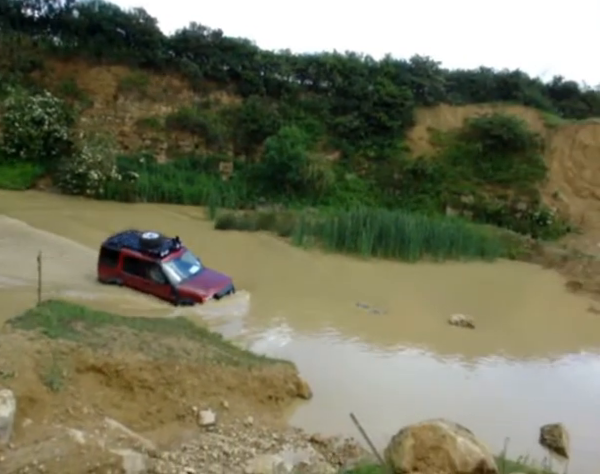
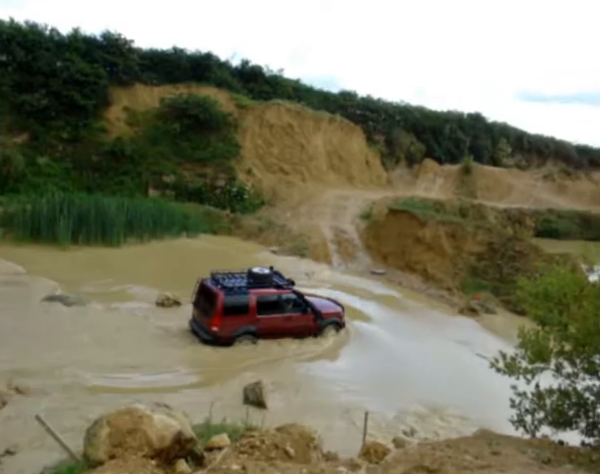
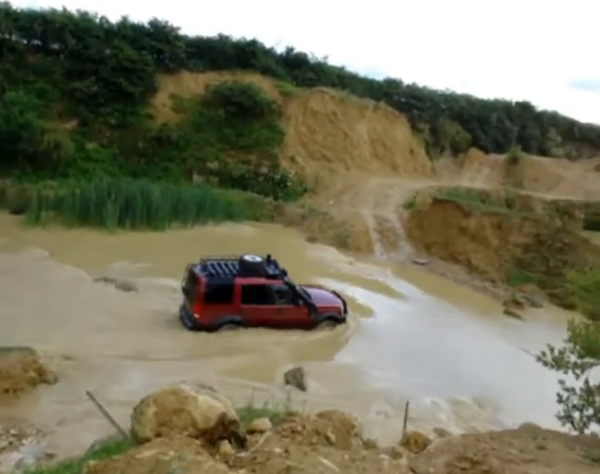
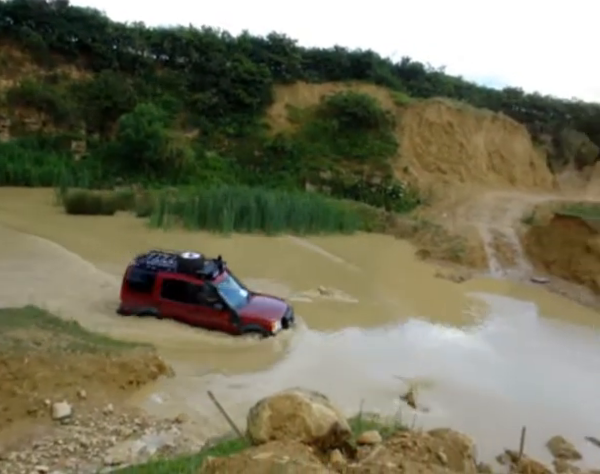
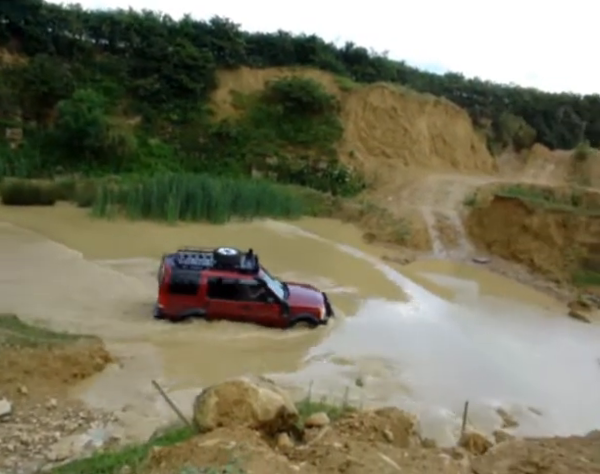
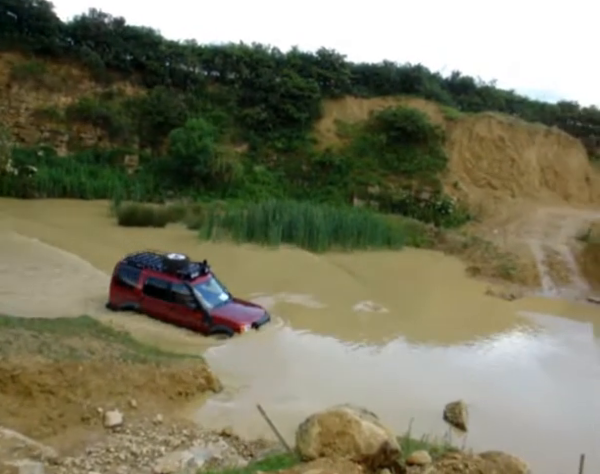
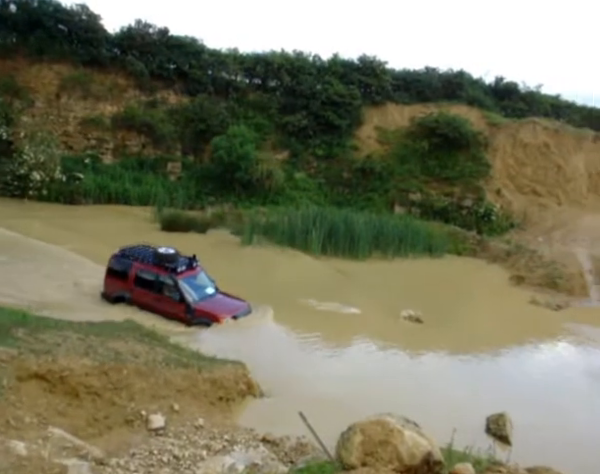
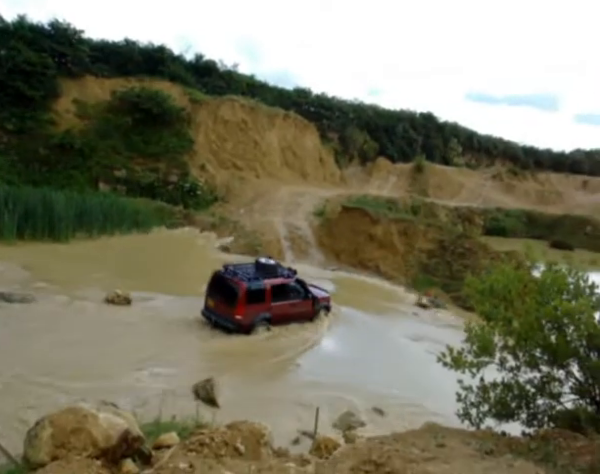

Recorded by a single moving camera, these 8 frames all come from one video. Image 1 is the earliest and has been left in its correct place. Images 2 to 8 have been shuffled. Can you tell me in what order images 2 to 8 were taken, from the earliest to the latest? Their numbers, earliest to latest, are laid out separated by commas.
7, 6, 4, 5, 3, 2, 8
